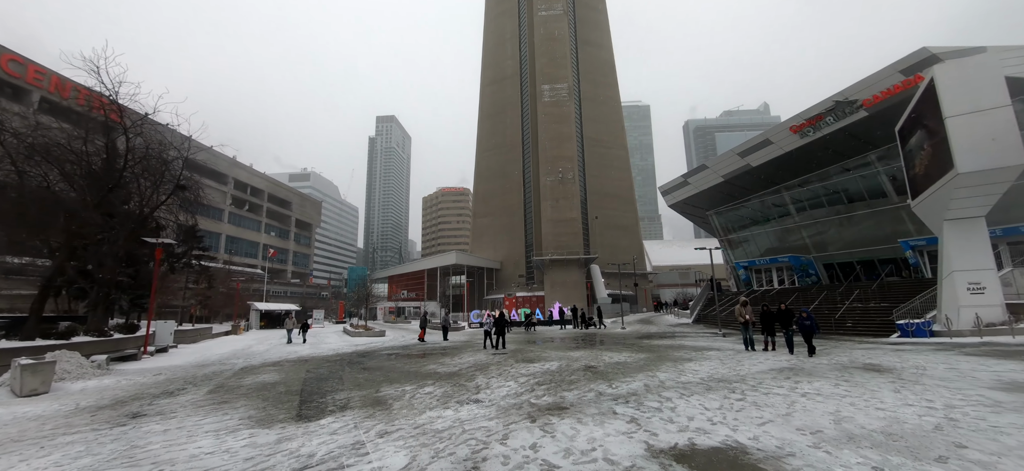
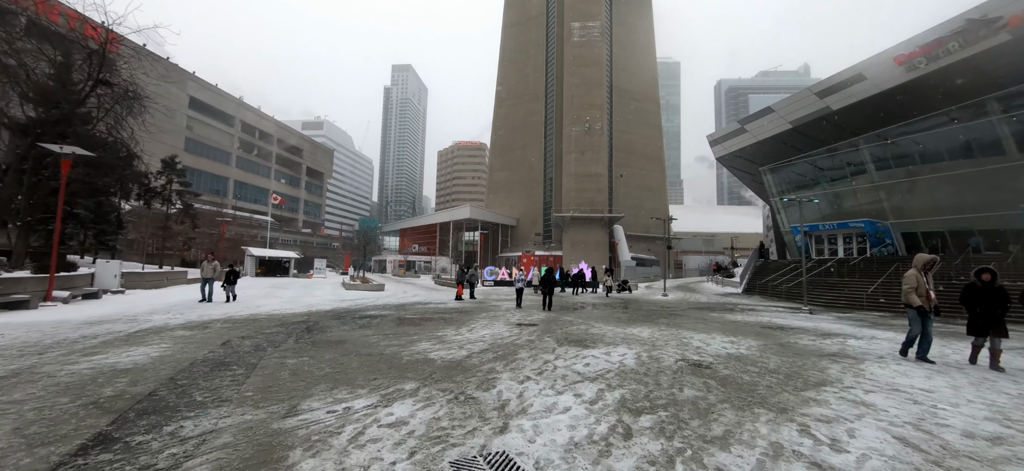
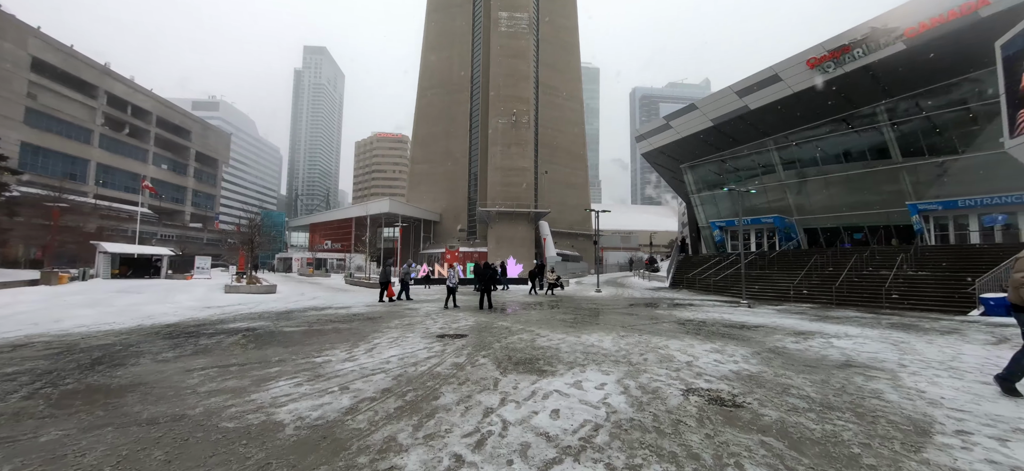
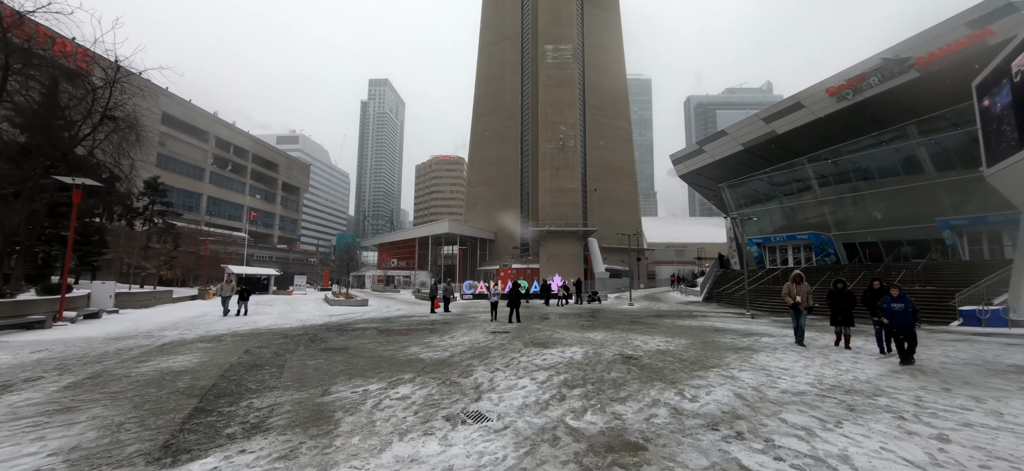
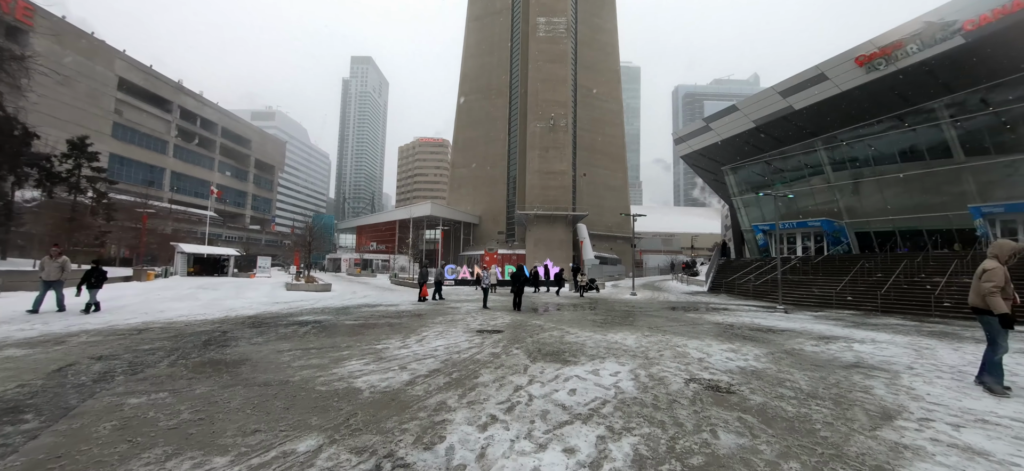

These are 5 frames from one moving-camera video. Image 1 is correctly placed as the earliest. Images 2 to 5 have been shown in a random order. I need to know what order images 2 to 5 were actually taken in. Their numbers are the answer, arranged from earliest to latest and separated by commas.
4, 2, 5, 3
